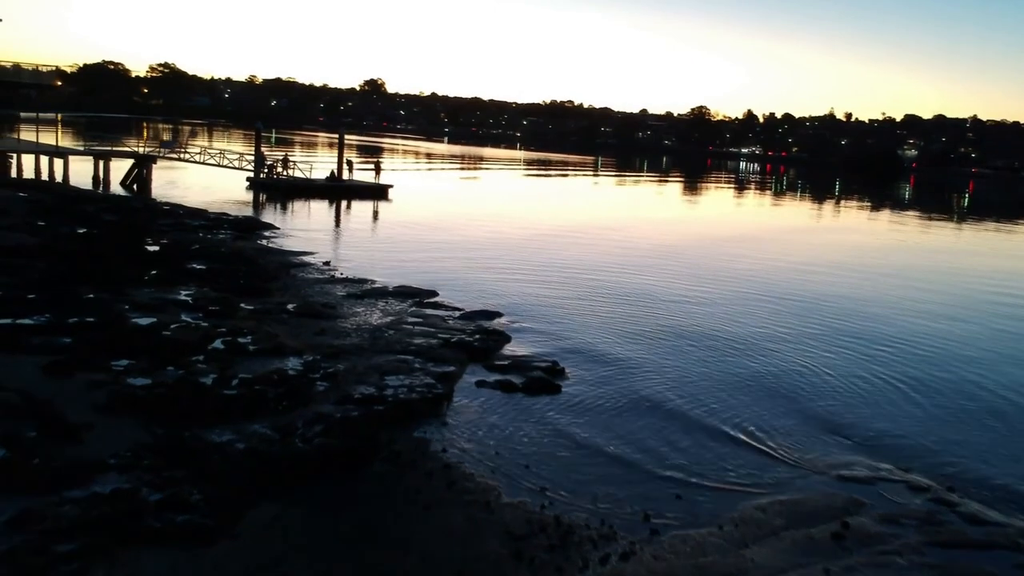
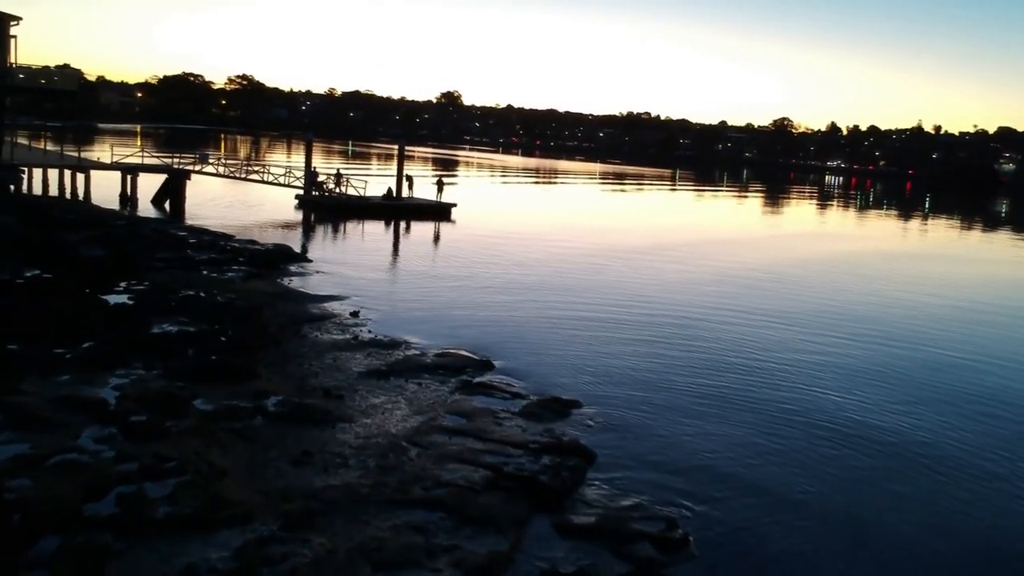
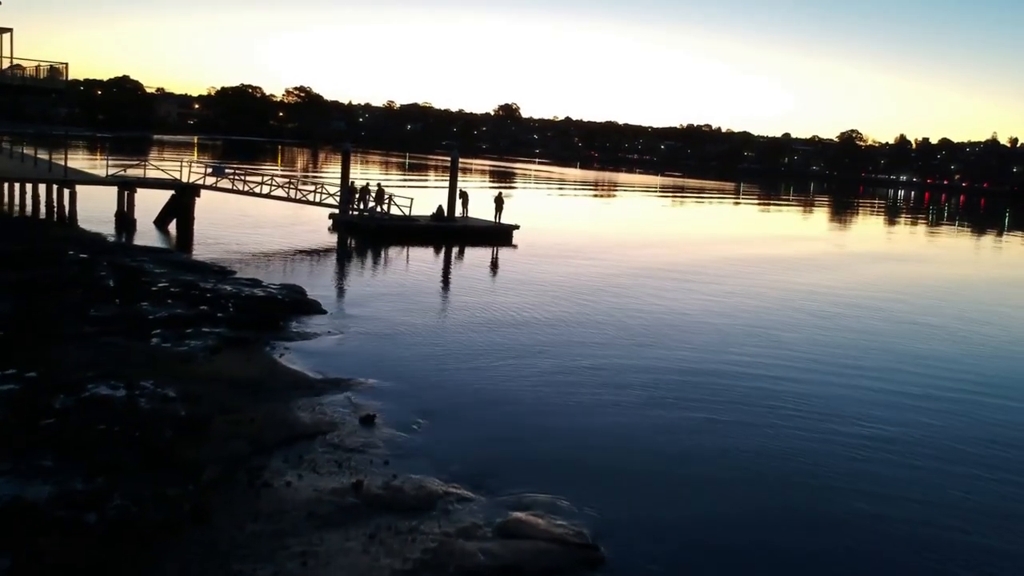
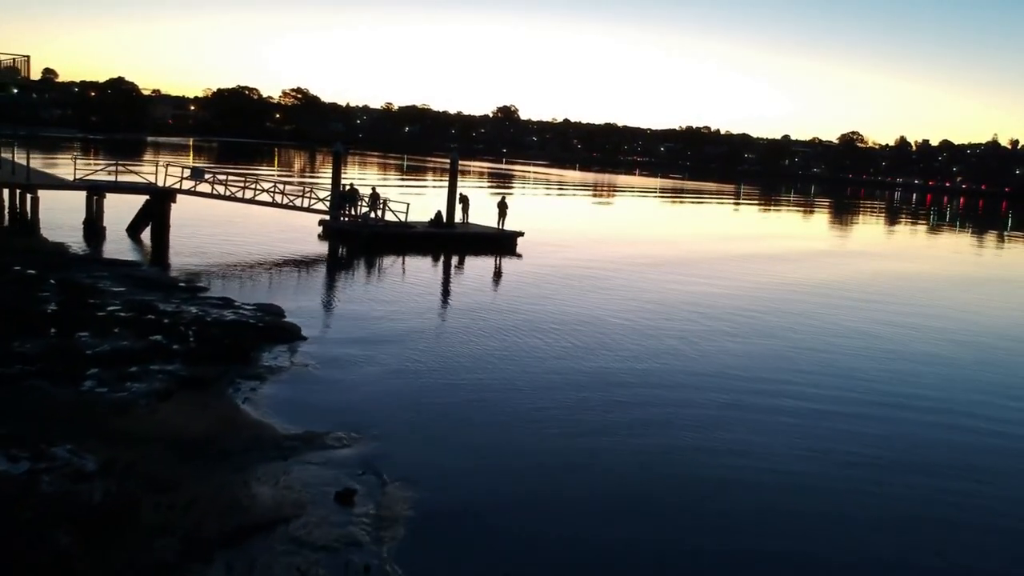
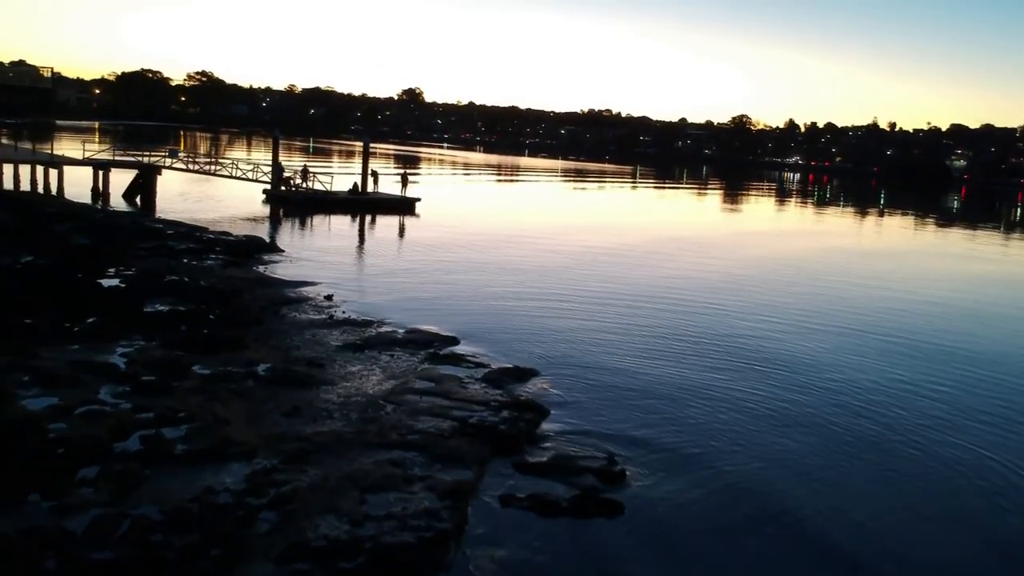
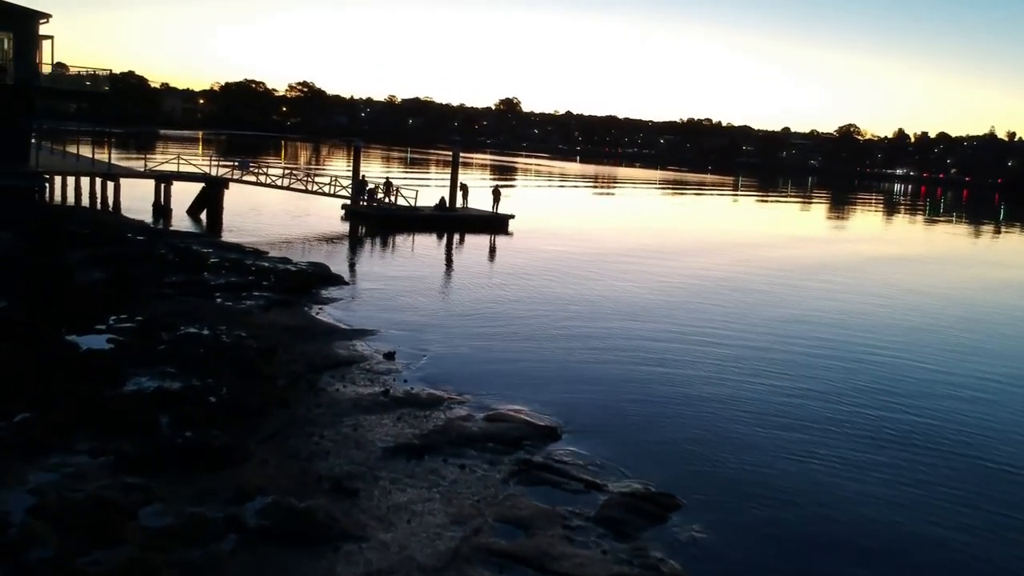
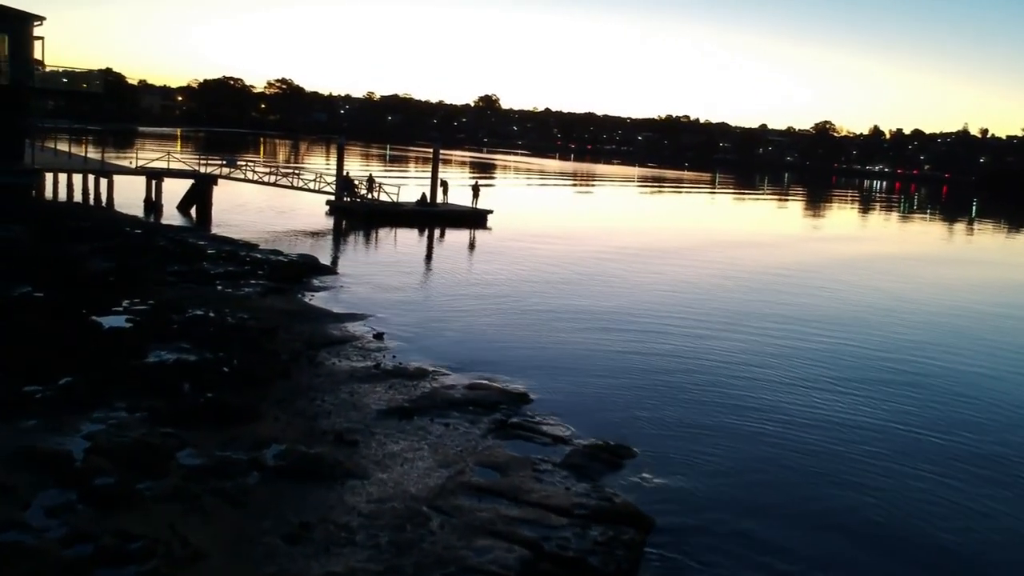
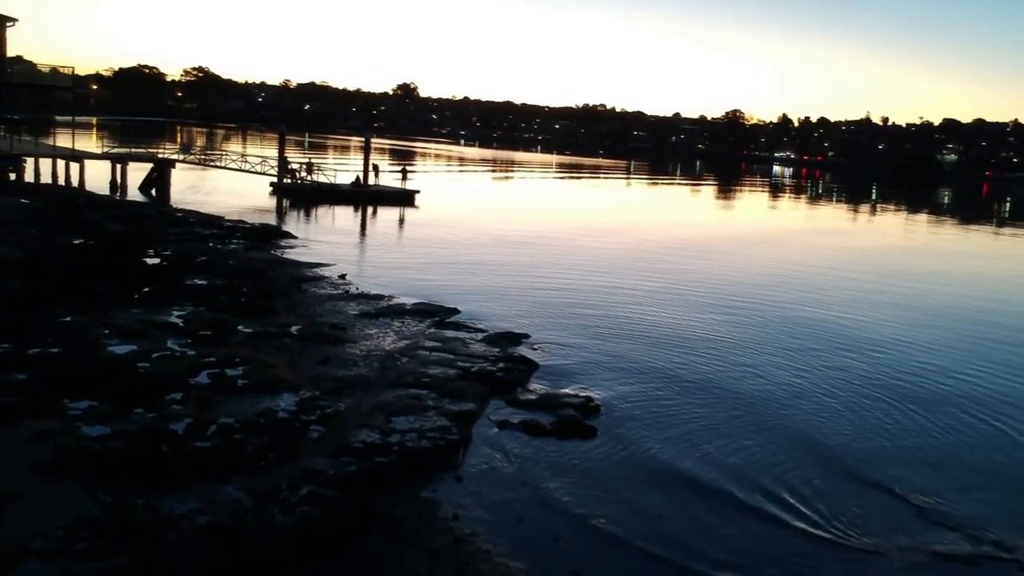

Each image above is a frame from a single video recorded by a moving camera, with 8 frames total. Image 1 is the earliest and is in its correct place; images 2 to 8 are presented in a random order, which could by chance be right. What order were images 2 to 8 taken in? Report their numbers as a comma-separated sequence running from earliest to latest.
8, 5, 2, 7, 6, 3, 4
